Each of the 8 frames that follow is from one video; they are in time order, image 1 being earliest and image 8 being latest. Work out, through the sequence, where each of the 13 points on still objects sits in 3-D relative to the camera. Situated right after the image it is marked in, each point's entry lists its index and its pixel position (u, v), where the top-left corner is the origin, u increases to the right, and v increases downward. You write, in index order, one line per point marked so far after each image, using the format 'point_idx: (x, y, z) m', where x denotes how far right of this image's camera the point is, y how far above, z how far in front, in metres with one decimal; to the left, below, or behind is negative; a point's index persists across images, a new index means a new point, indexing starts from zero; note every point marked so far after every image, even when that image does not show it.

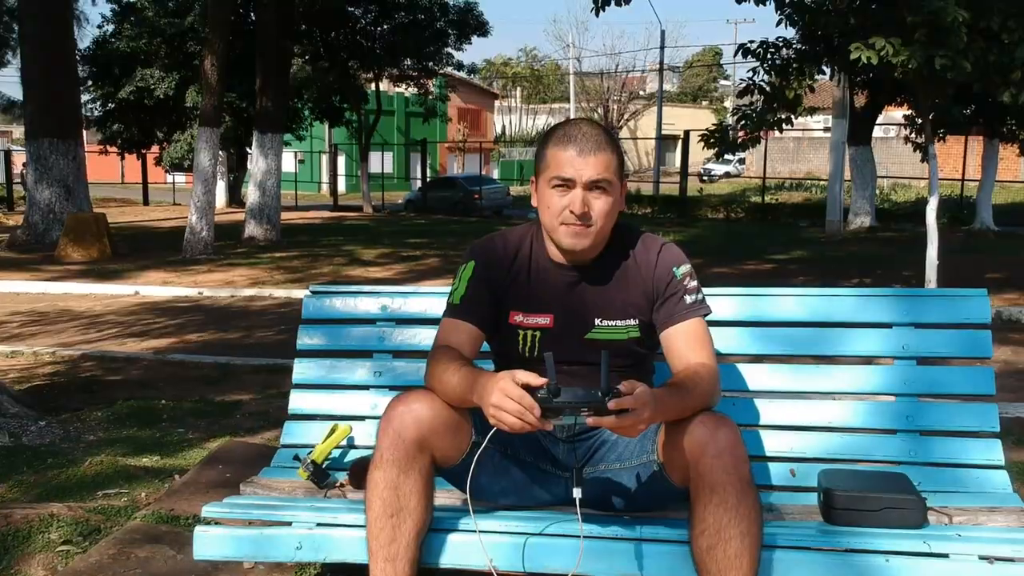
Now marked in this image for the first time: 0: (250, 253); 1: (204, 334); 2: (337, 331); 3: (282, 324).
0: (-1.8, +0.2, +11.5) m
1: (-1.2, -0.2, +6.4) m
2: (-0.2, 0.0, +2.4) m
3: (-0.9, -0.1, +6.7) m
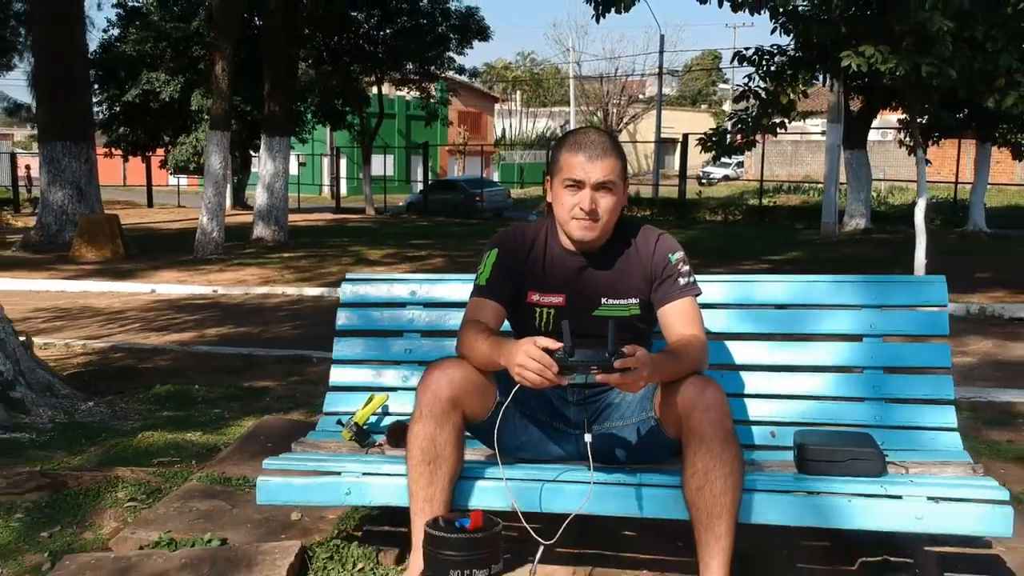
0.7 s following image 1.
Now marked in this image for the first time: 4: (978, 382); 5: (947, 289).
0: (-1.8, +0.2, +11.8) m
1: (-1.2, -0.2, +6.7) m
2: (-0.2, 0.0, +2.7) m
3: (-0.9, -0.1, +7.0) m
4: (+1.3, -0.3, +4.7) m
5: (+0.6, 0.0, +2.4) m
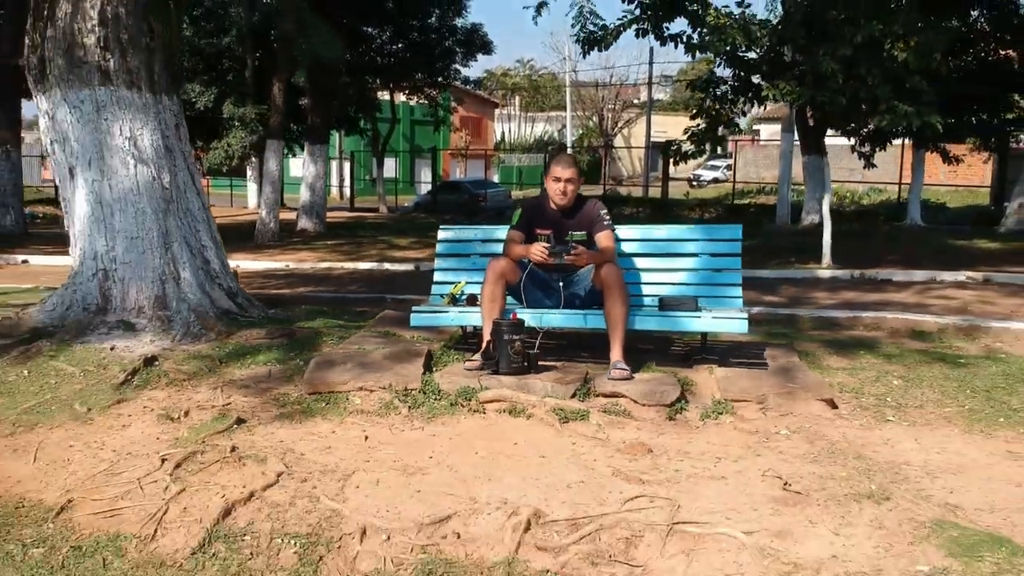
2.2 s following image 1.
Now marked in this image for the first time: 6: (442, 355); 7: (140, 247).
0: (-1.8, +0.4, +14.3) m
1: (-1.1, 0.0, +9.2) m
2: (-0.2, +0.1, +5.1) m
3: (-0.9, 0.0, +9.4) m
4: (+1.4, -0.1, +7.2) m
5: (+0.7, +0.2, +4.9) m
6: (-0.2, -0.2, +4.7) m
7: (-1.2, +0.1, +5.4) m
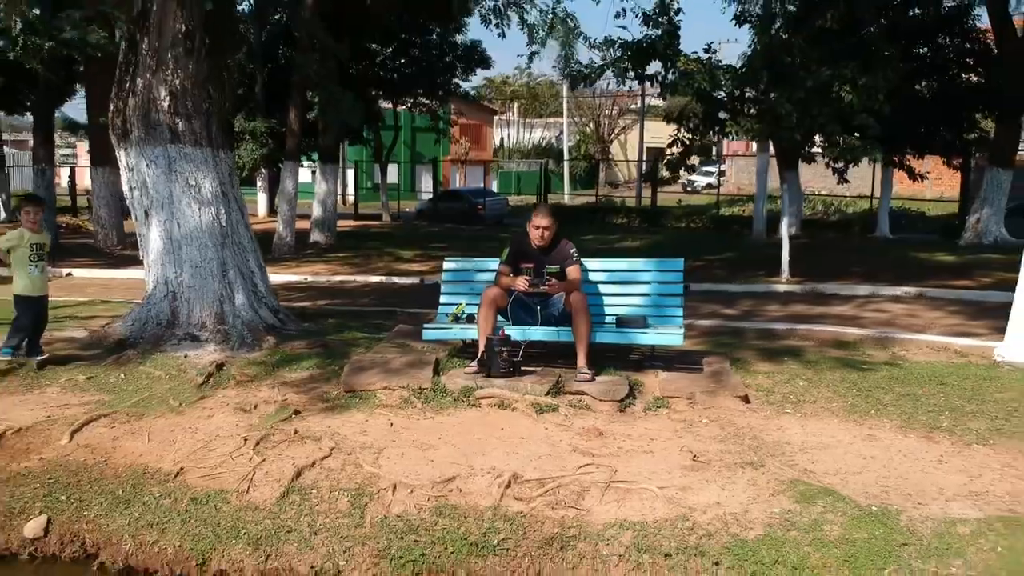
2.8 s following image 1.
0: (-1.8, +0.3, +15.6) m
1: (-1.2, -0.1, +10.5) m
2: (-0.2, +0.1, +6.4) m
3: (-0.9, 0.0, +10.7) m
4: (+1.3, -0.2, +8.5) m
5: (+0.6, +0.1, +6.2) m
6: (-0.2, -0.3, +6.0) m
7: (-1.3, +0.1, +6.7) m
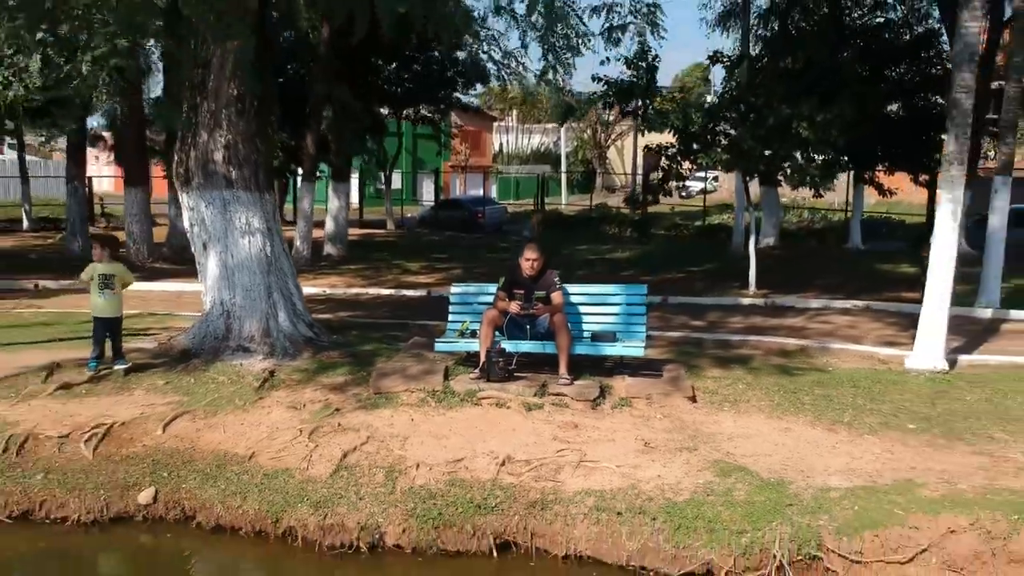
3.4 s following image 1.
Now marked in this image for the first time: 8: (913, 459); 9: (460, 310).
0: (-1.8, +0.2, +17.0) m
1: (-1.2, -0.2, +11.9) m
2: (-0.2, 0.0, +7.9) m
3: (-0.9, -0.1, +12.2) m
4: (+1.3, -0.3, +9.9) m
5: (+0.6, 0.0, +7.6) m
6: (-0.3, -0.4, +7.4) m
7: (-1.3, 0.0, +8.1) m
8: (+1.4, -0.6, +5.7) m
9: (-0.2, -0.1, +7.8) m
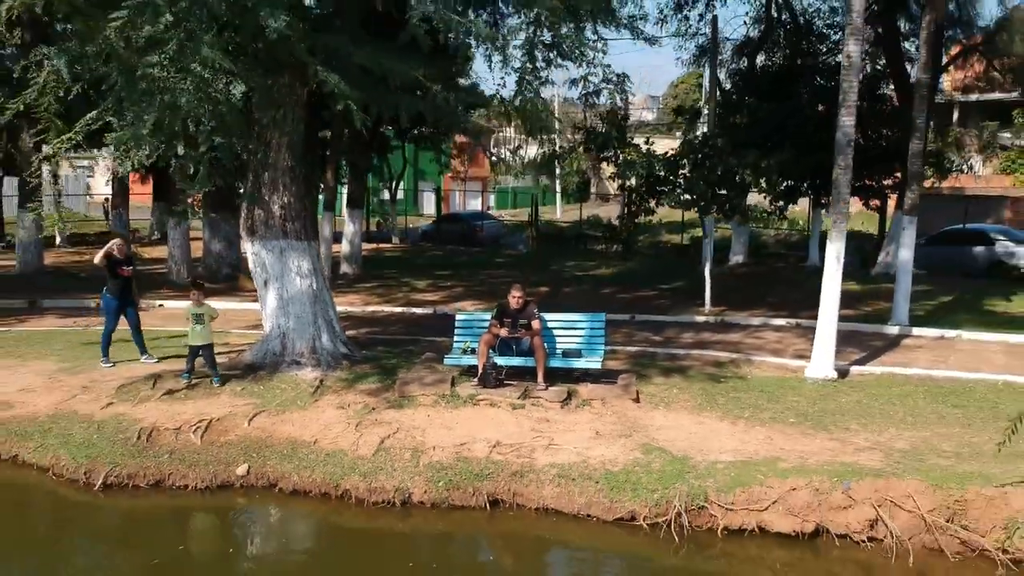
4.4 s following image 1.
0: (-1.9, 0.0, +19.4) m
1: (-1.2, -0.3, +14.3) m
2: (-0.3, -0.2, +10.3) m
3: (-1.0, -0.3, +14.6) m
4: (+1.3, -0.4, +12.3) m
5: (+0.6, -0.2, +10.0) m
6: (-0.3, -0.5, +9.8) m
7: (-1.3, -0.2, +10.5) m
8: (+1.3, -0.8, +8.1) m
9: (-0.3, -0.3, +10.2) m
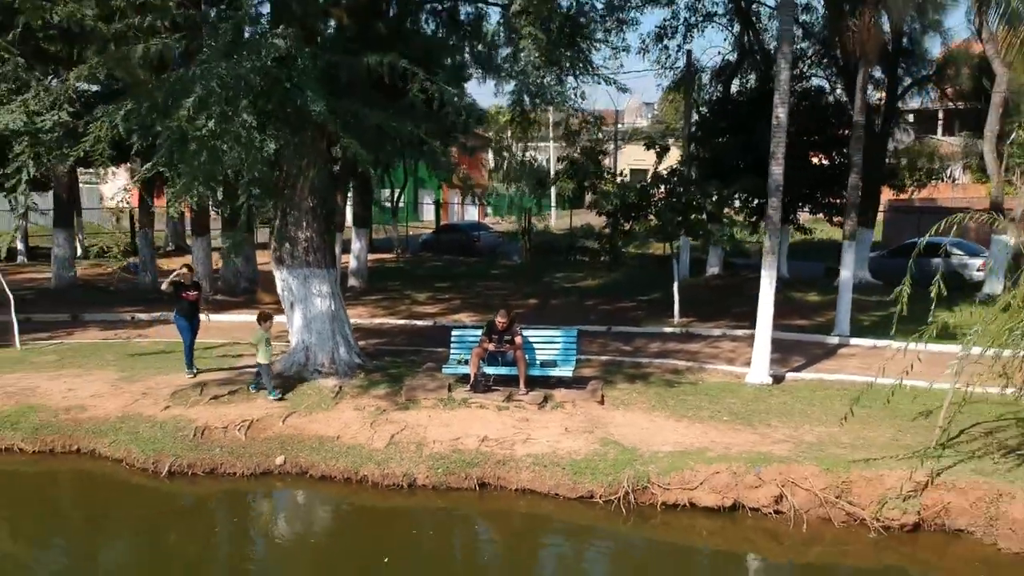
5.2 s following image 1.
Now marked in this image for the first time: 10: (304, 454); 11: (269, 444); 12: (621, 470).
0: (-2.0, -0.1, +21.4) m
1: (-1.3, -0.5, +16.3) m
2: (-0.4, -0.4, +12.2) m
3: (-1.1, -0.5, +16.5) m
4: (+1.2, -0.6, +14.3) m
5: (+0.5, -0.3, +12.0) m
6: (-0.4, -0.7, +11.8) m
7: (-1.4, -0.4, +12.5) m
8: (+1.2, -0.9, +10.1) m
9: (-0.4, -0.4, +12.2) m
10: (-1.3, -1.0, +10.2) m
11: (-1.5, -1.0, +10.4) m
12: (+0.6, -1.0, +9.4) m
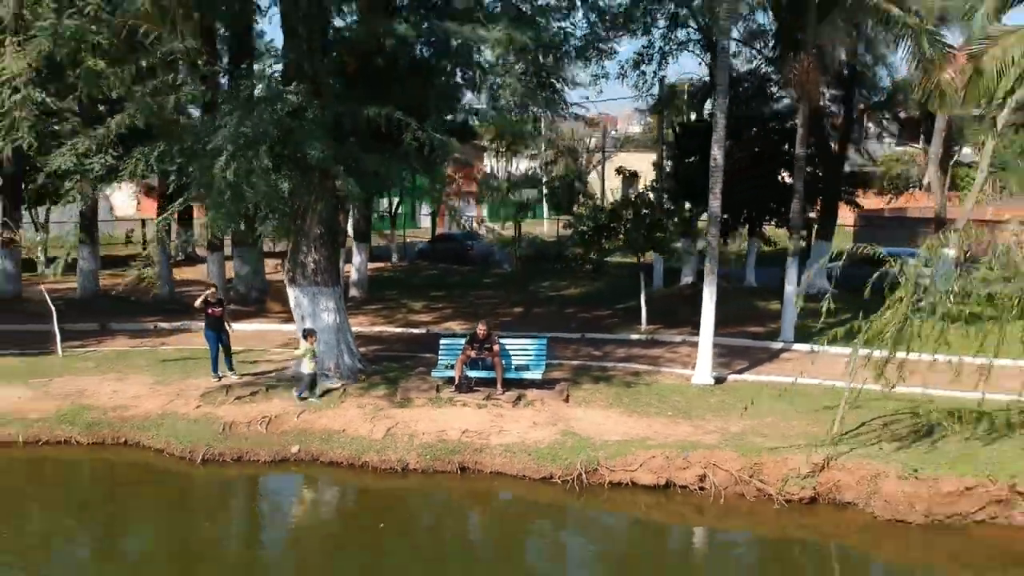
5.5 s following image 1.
0: (-2.2, -0.3, +23.4) m
1: (-1.5, -0.6, +18.3) m
2: (-0.6, -0.5, +14.3) m
3: (-1.3, -0.6, +18.6) m
4: (+1.0, -0.7, +16.3) m
5: (+0.3, -0.5, +14.0) m
6: (-0.6, -0.8, +13.8) m
7: (-1.6, -0.5, +14.5) m
8: (+1.1, -1.0, +12.2) m
9: (-0.6, -0.5, +14.3) m
10: (-1.5, -1.2, +12.2) m
11: (-1.7, -1.1, +12.4) m
12: (+0.4, -1.2, +11.4) m
